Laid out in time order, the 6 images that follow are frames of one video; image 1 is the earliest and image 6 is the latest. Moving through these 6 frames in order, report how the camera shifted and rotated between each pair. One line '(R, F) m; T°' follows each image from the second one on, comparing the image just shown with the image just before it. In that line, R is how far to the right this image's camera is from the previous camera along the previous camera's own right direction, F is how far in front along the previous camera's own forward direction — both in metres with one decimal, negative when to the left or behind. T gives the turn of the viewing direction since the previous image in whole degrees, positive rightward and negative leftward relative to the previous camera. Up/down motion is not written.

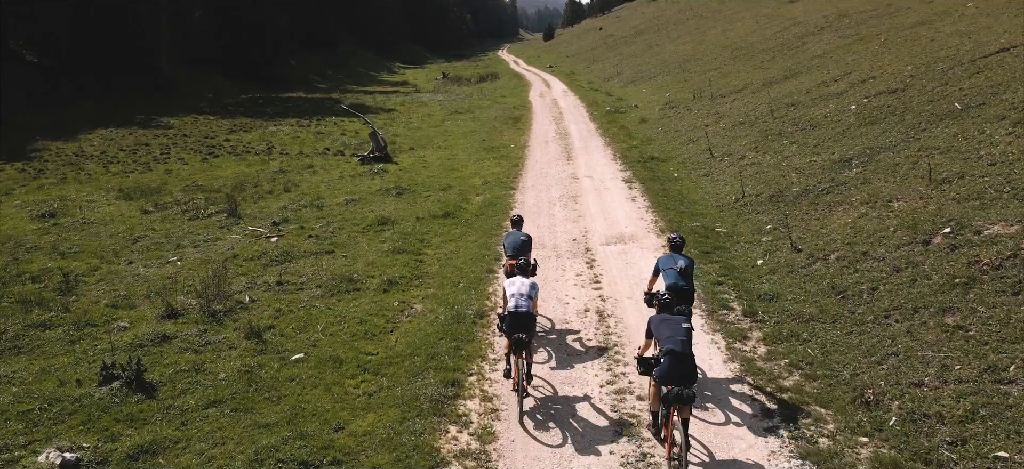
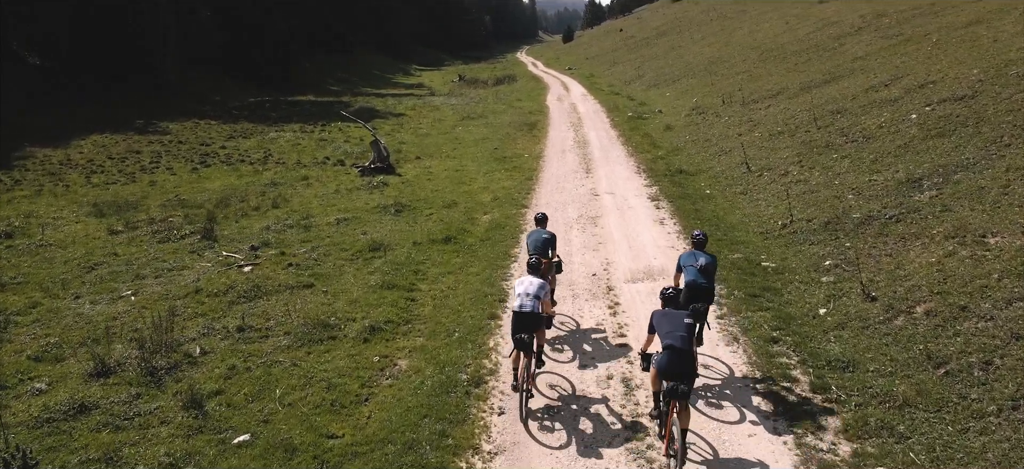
(+0.2, +2.7) m; -1°
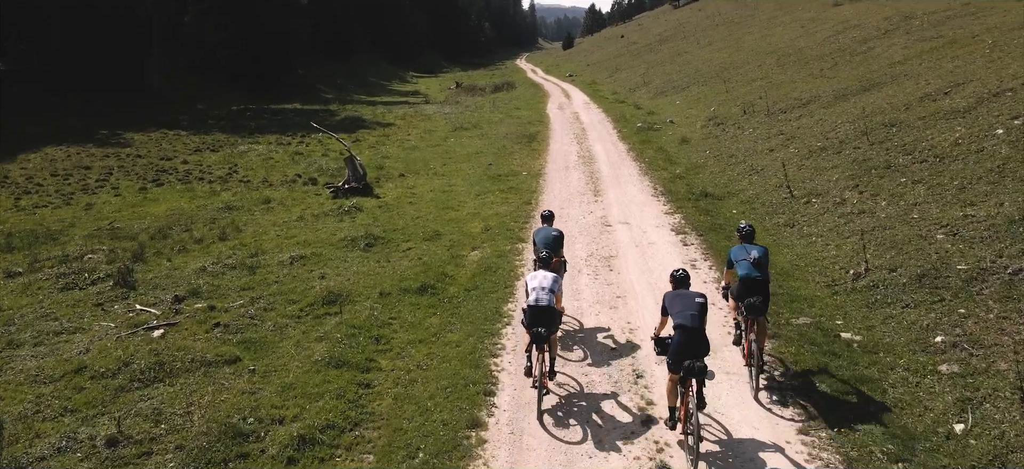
(+0.1, +3.9) m; 0°
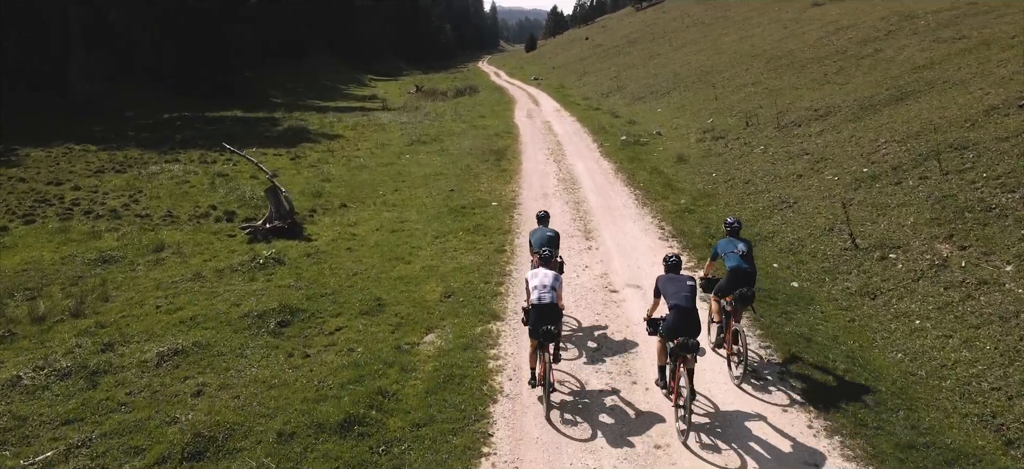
(-0.1, +5.2) m; +3°
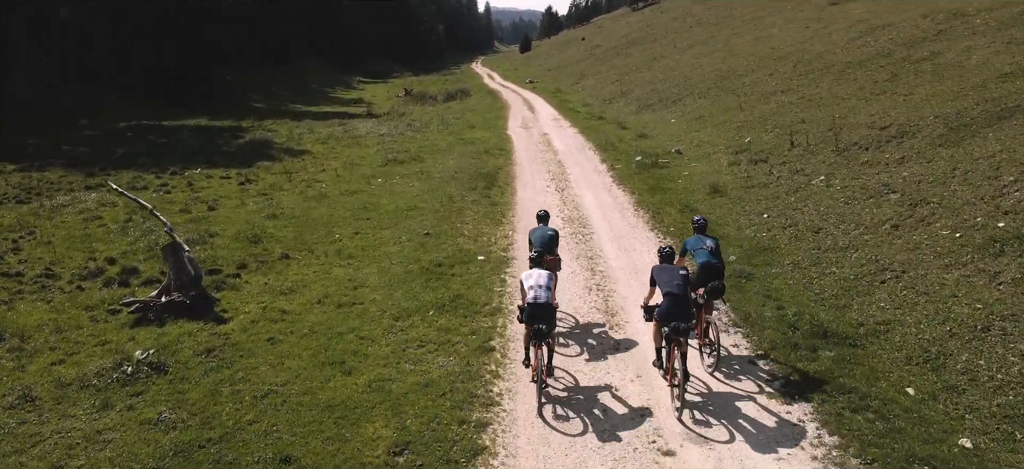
(+0.1, +5.5) m; 0°
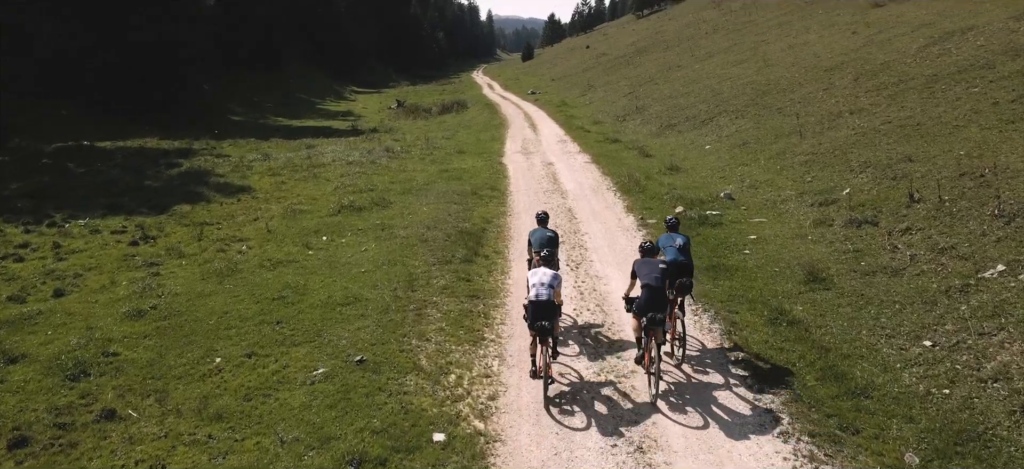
(+0.3, +7.6) m; 0°
